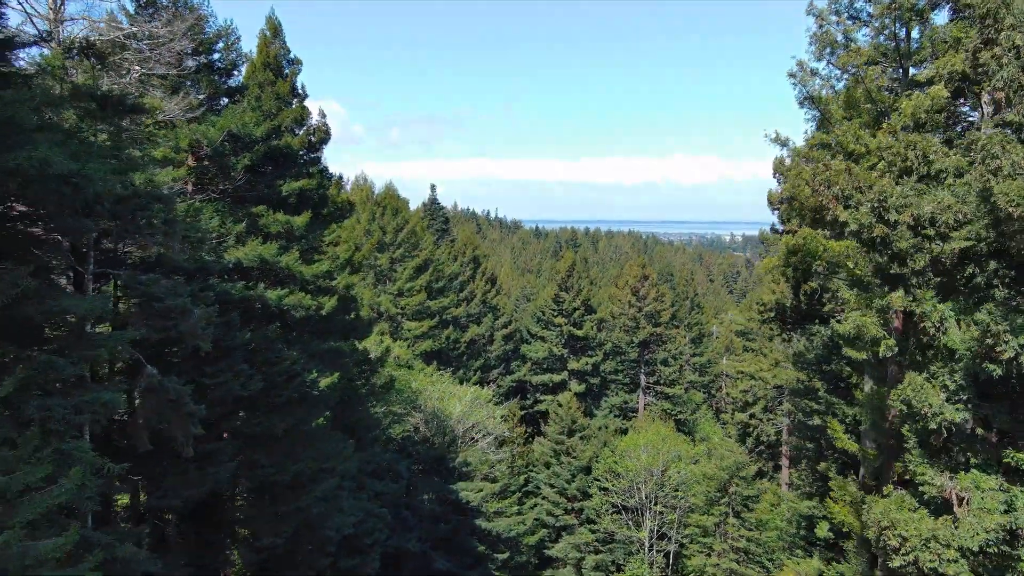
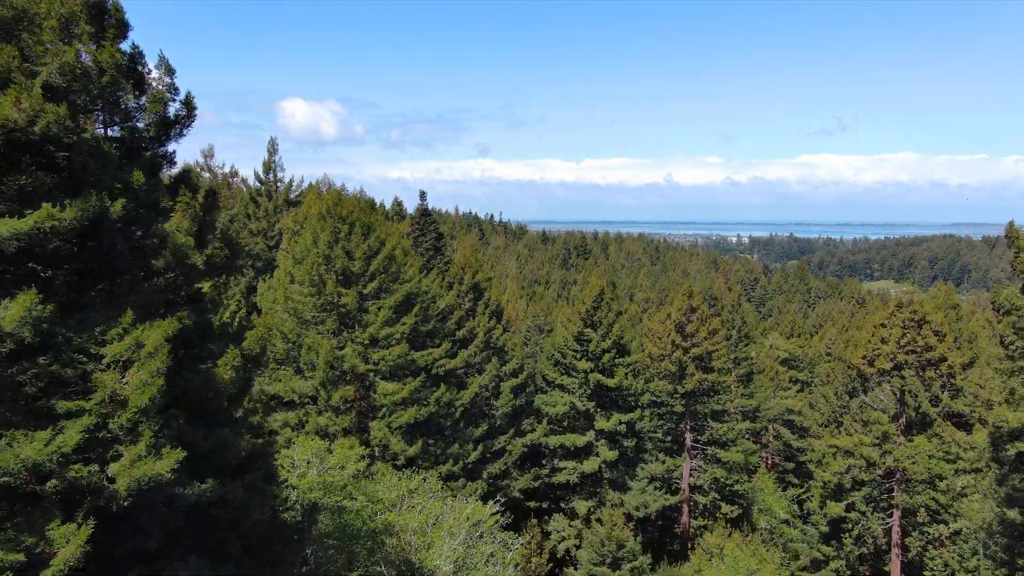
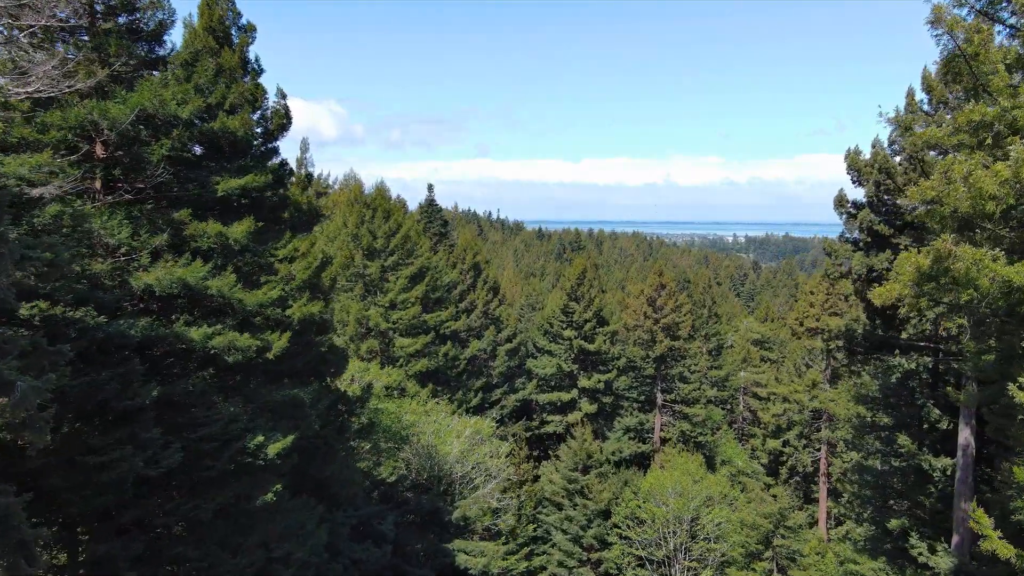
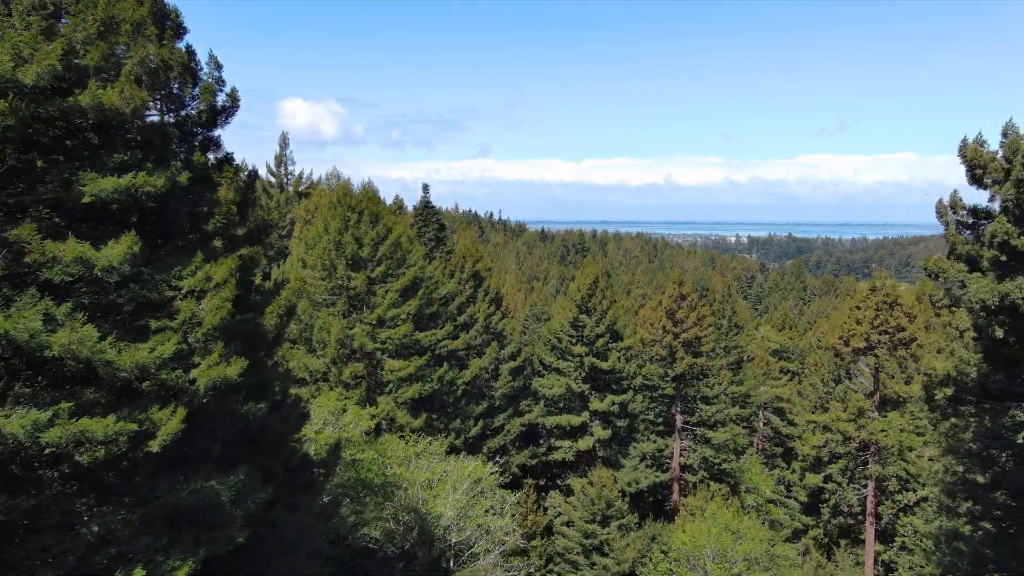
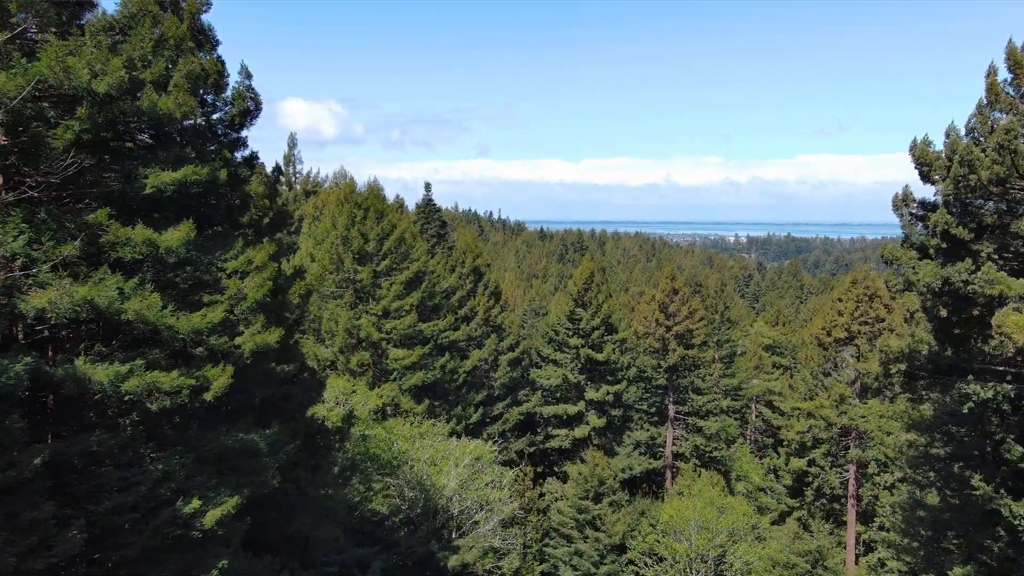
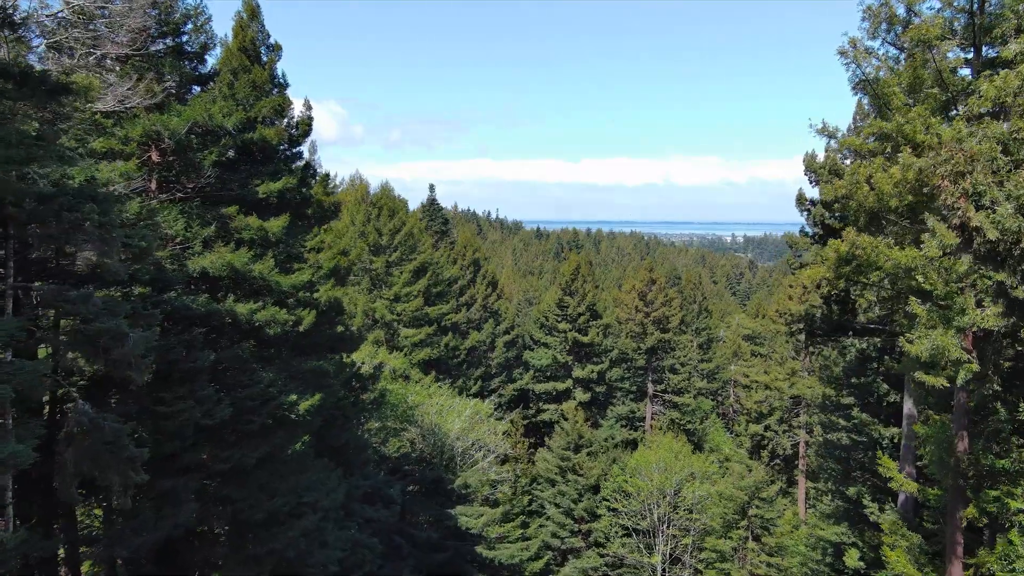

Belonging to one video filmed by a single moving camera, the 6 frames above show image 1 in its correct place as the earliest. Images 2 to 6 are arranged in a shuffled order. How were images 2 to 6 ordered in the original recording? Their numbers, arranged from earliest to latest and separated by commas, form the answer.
6, 3, 5, 4, 2
